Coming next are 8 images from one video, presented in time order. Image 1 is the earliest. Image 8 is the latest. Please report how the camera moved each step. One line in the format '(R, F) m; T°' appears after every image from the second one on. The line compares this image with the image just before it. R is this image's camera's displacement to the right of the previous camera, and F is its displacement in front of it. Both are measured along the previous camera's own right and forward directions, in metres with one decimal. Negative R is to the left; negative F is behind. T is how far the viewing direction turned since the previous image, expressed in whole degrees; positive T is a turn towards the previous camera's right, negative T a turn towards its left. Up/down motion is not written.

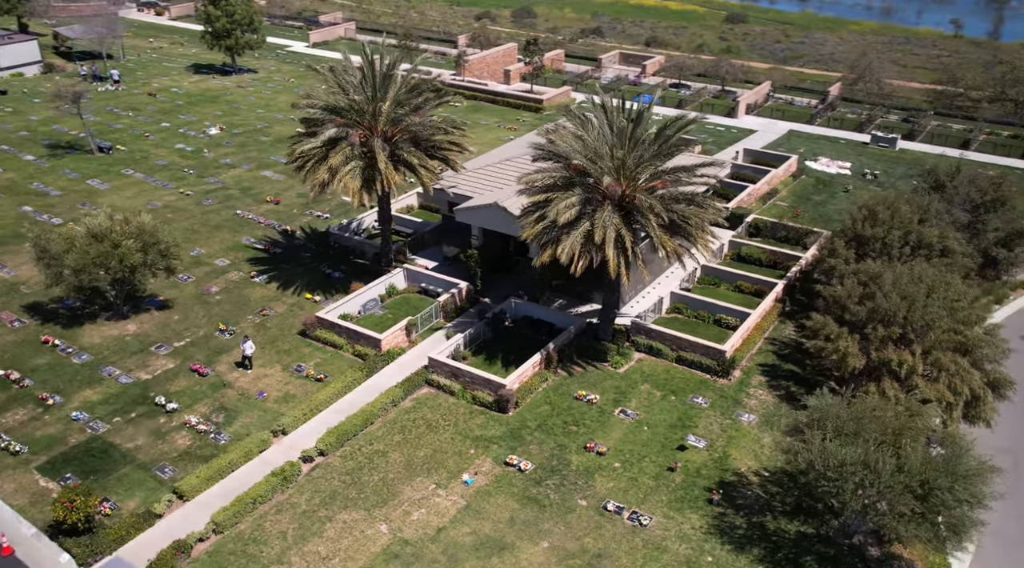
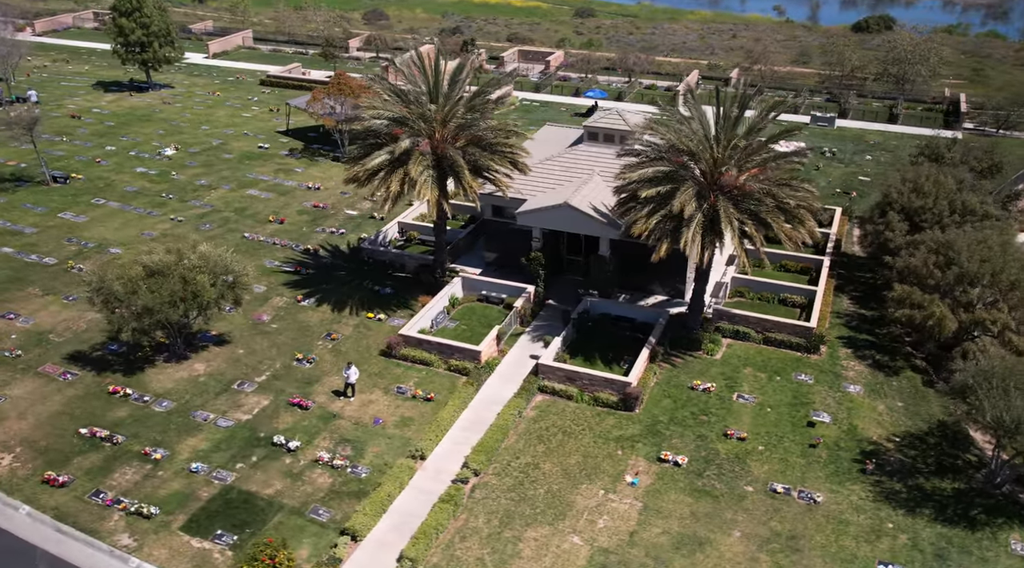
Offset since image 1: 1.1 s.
(-9.2, +1.2) m; +10°
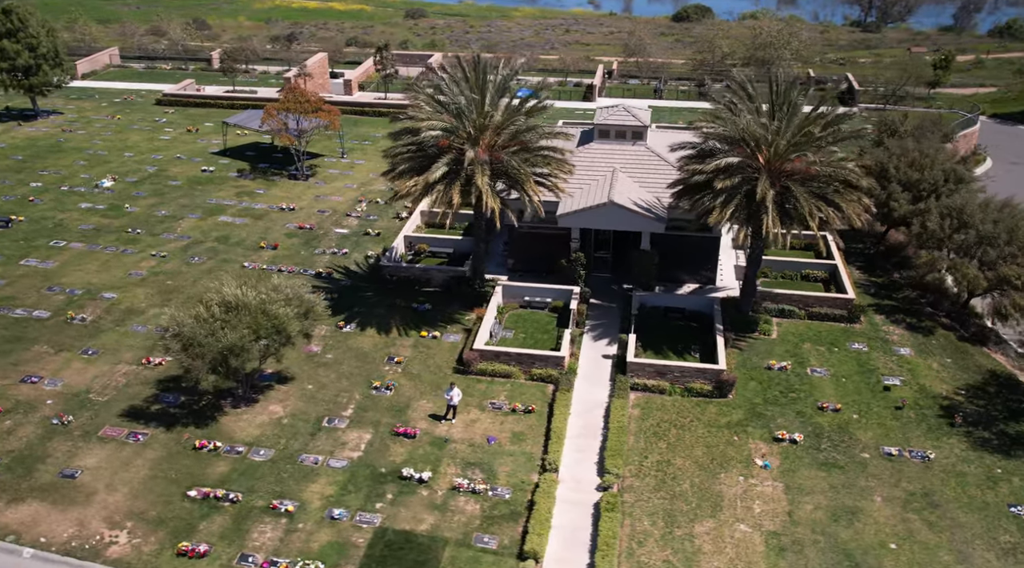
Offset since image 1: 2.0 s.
(-8.9, +1.2) m; +11°
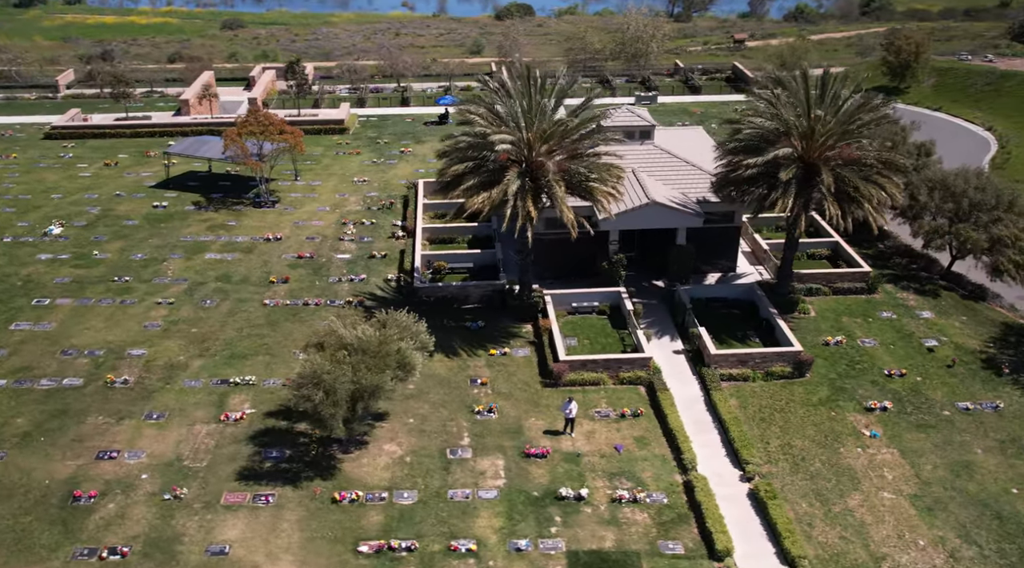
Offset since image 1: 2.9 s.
(-9.3, +1.1) m; +11°
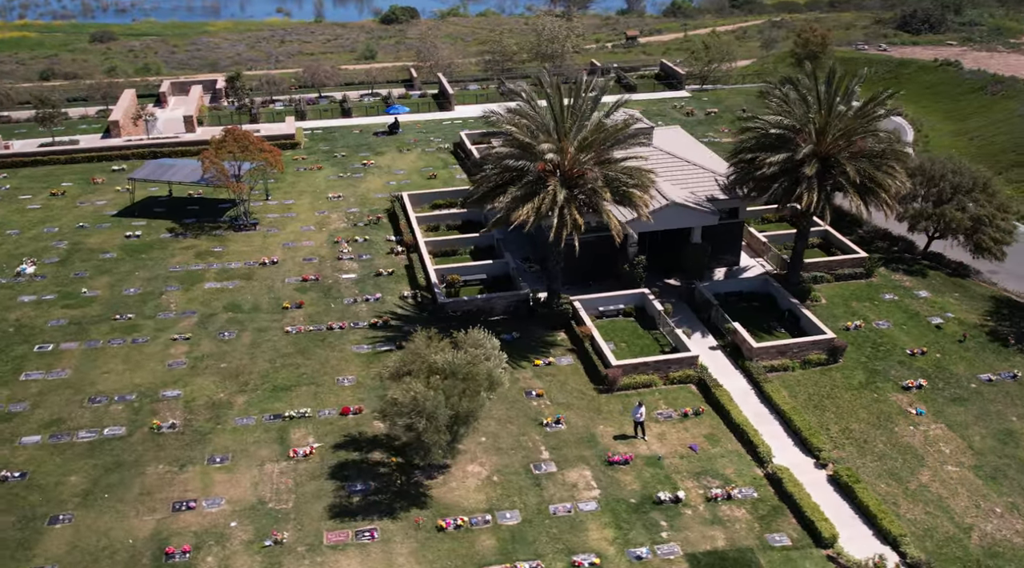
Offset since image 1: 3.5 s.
(-6.0, +0.5) m; +7°
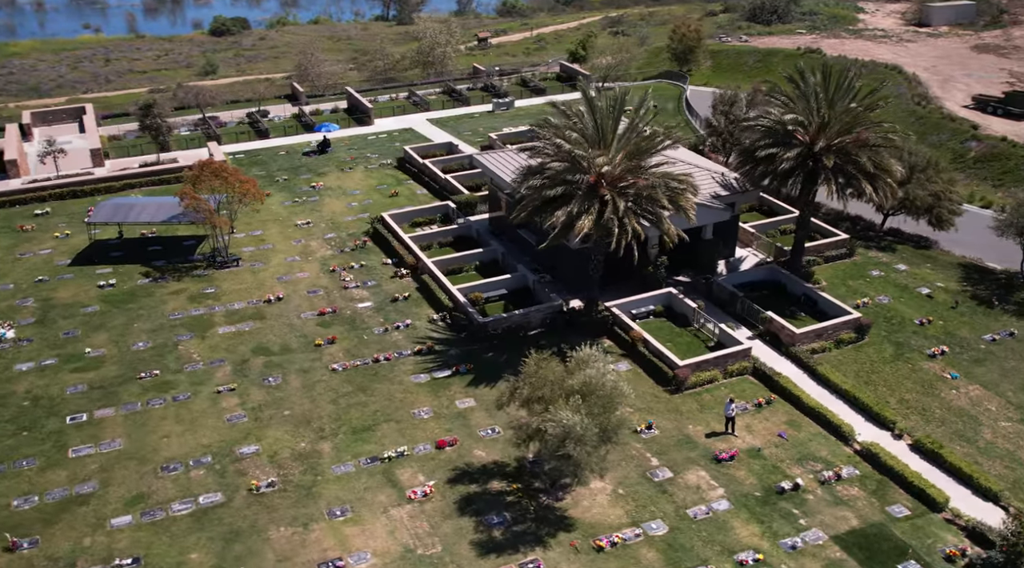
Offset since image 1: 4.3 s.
(-8.4, +0.8) m; +10°
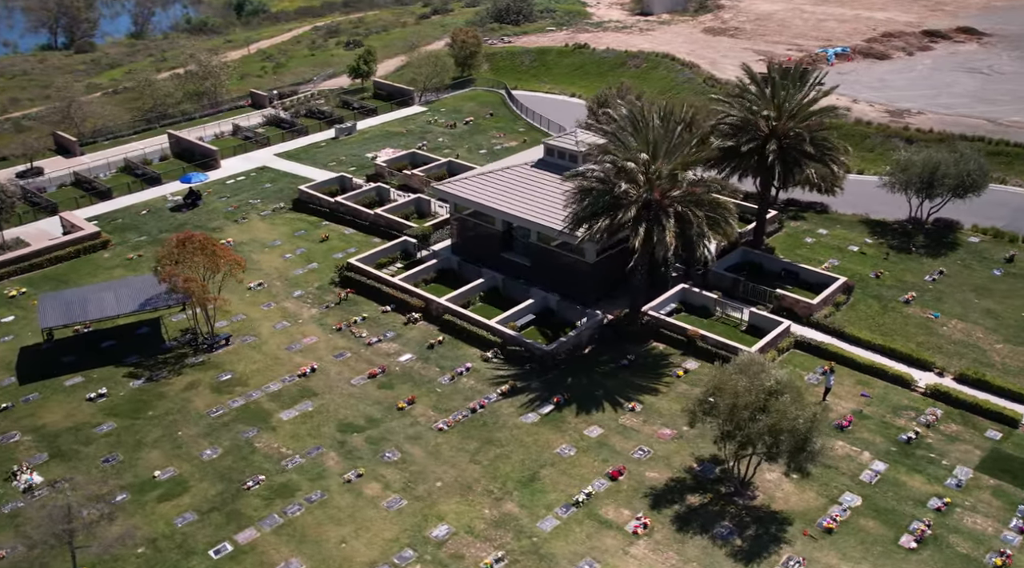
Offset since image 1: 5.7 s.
(-14.3, +2.3) m; +19°
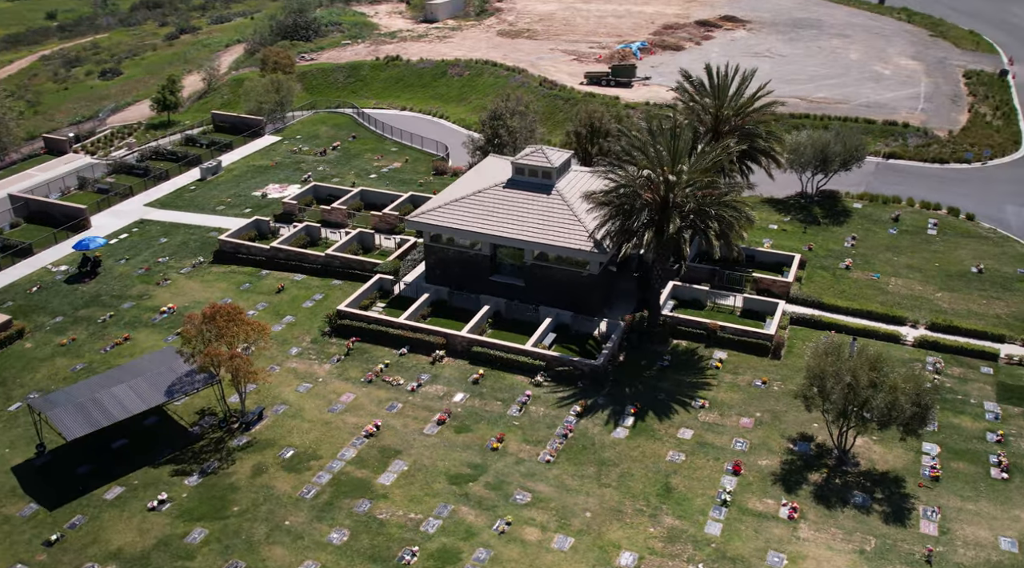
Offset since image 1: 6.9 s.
(-12.2, +1.3) m; +16°
